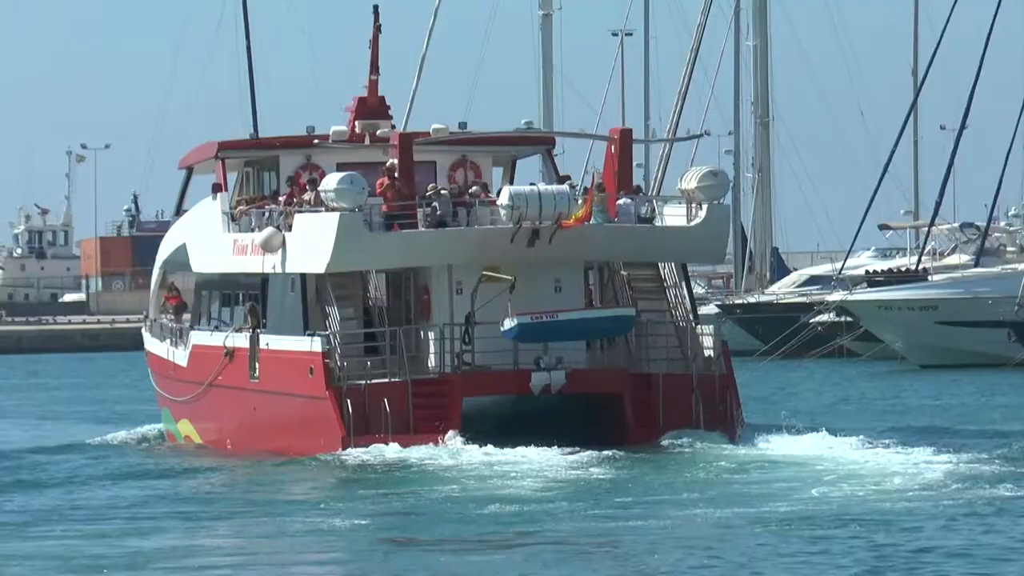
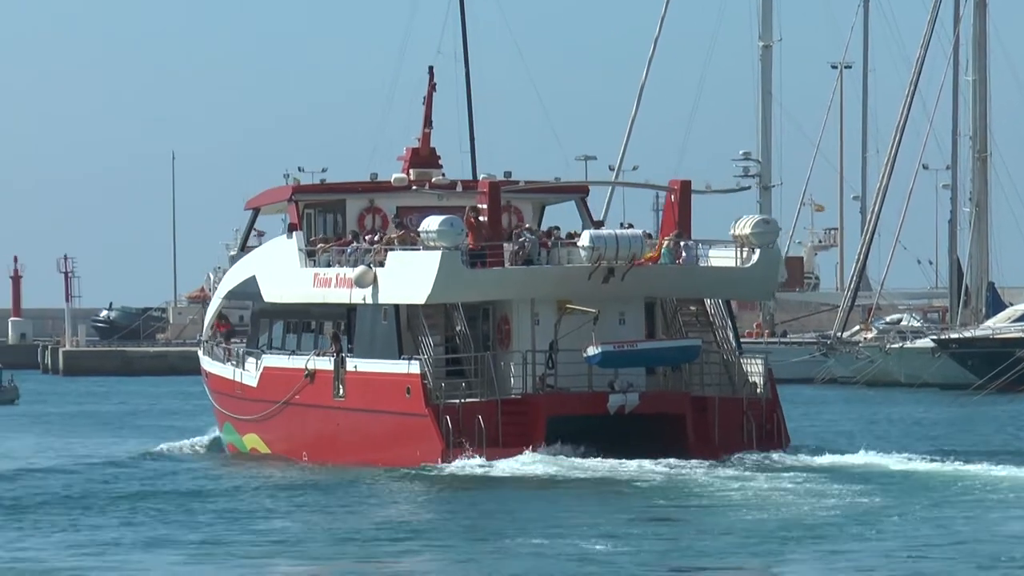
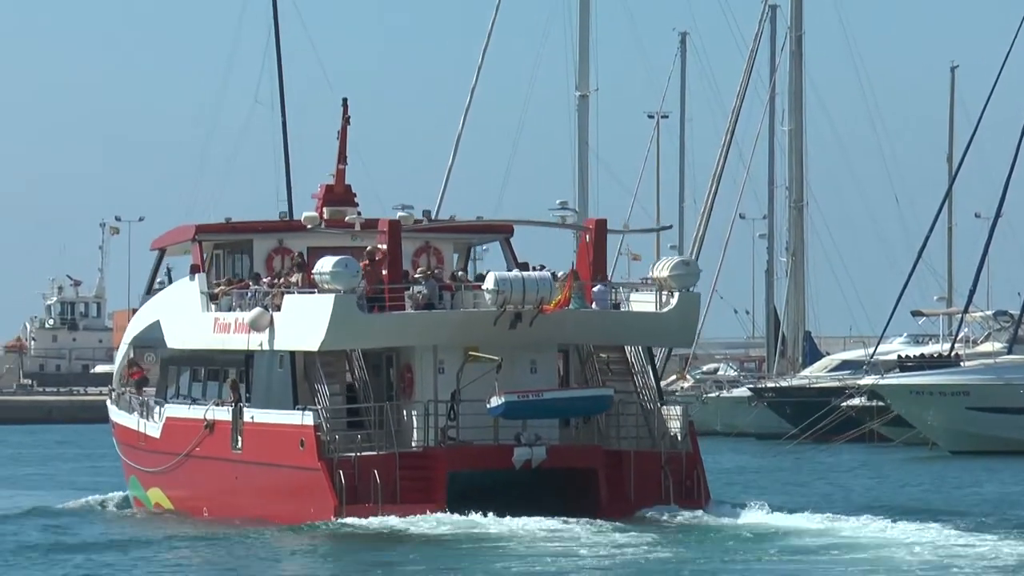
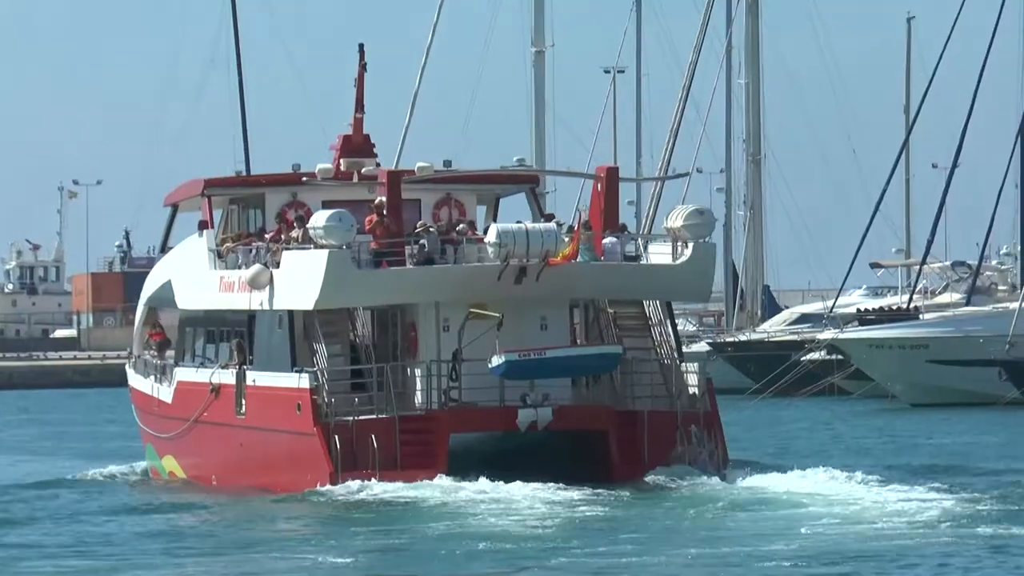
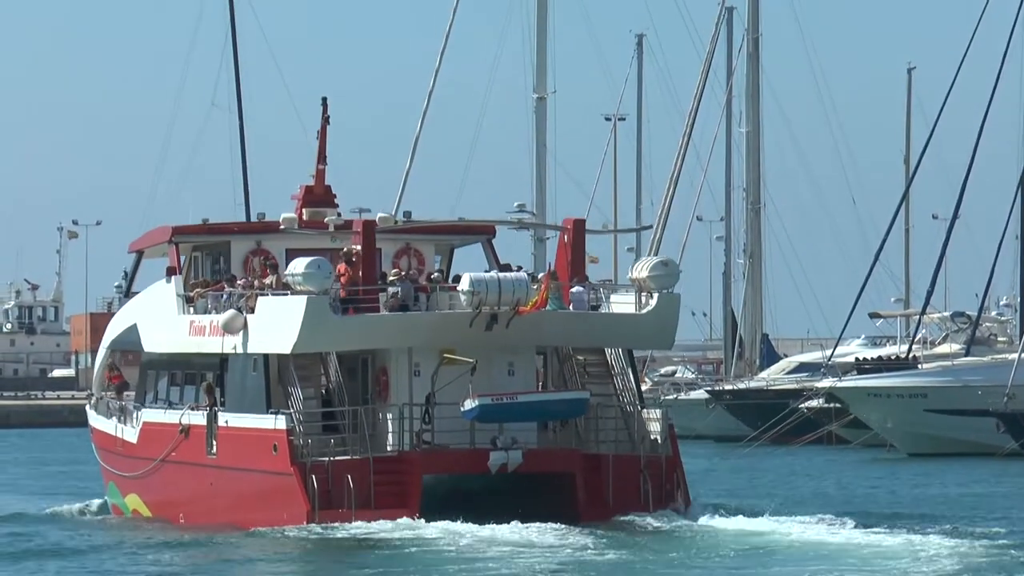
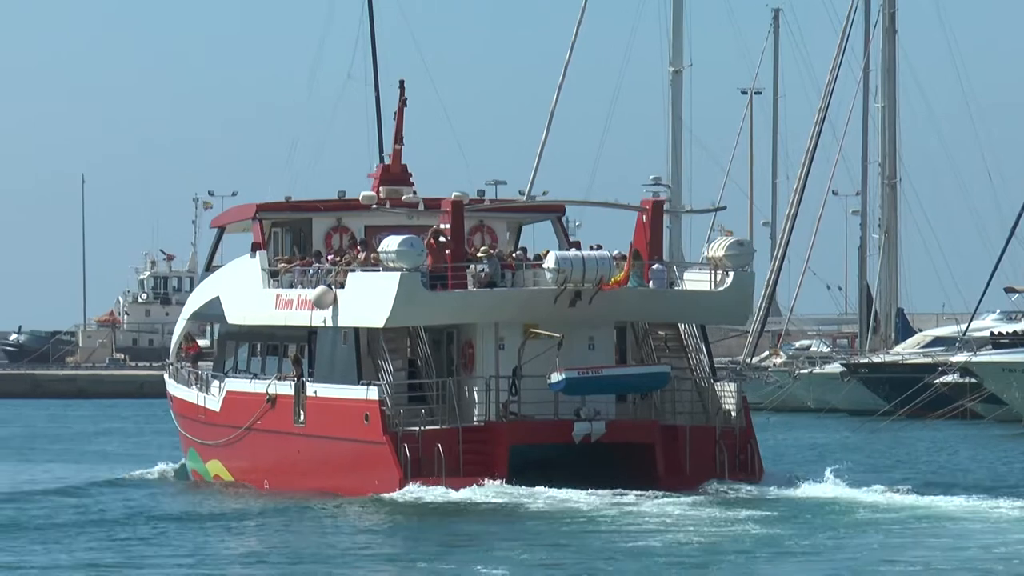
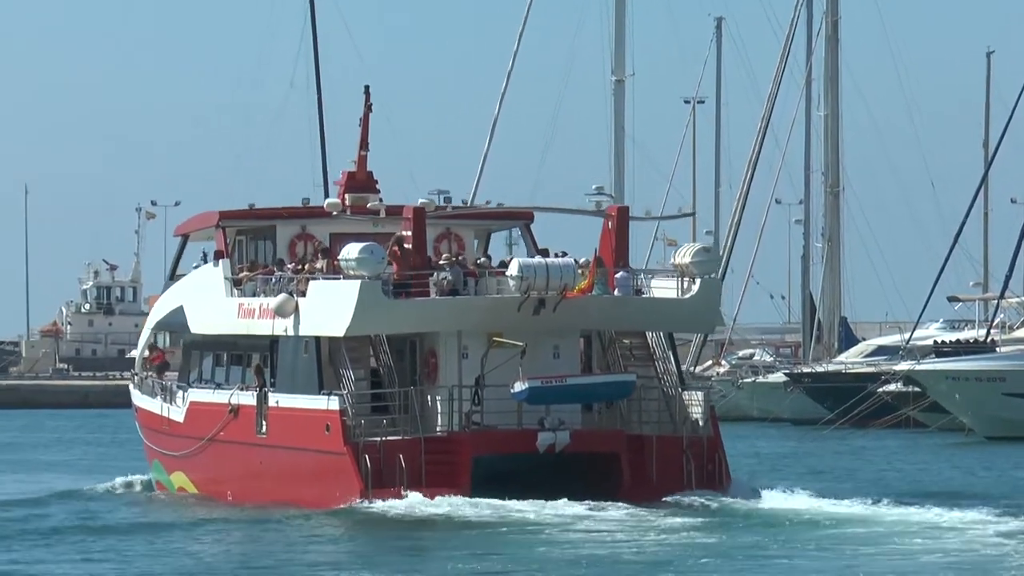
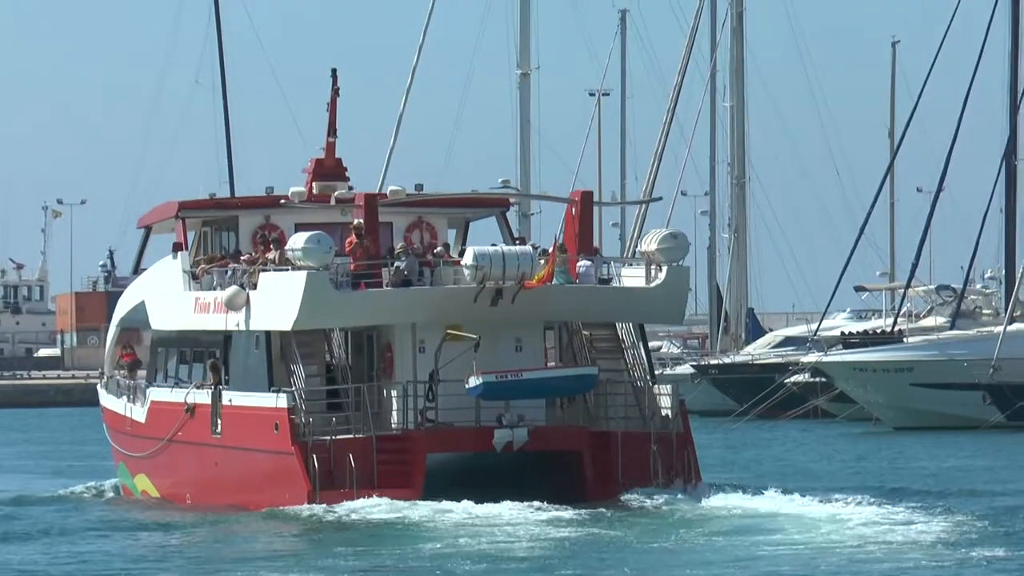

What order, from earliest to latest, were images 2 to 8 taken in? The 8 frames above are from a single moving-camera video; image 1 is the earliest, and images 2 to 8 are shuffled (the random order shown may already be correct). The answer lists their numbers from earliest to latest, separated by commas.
4, 8, 5, 3, 7, 6, 2
